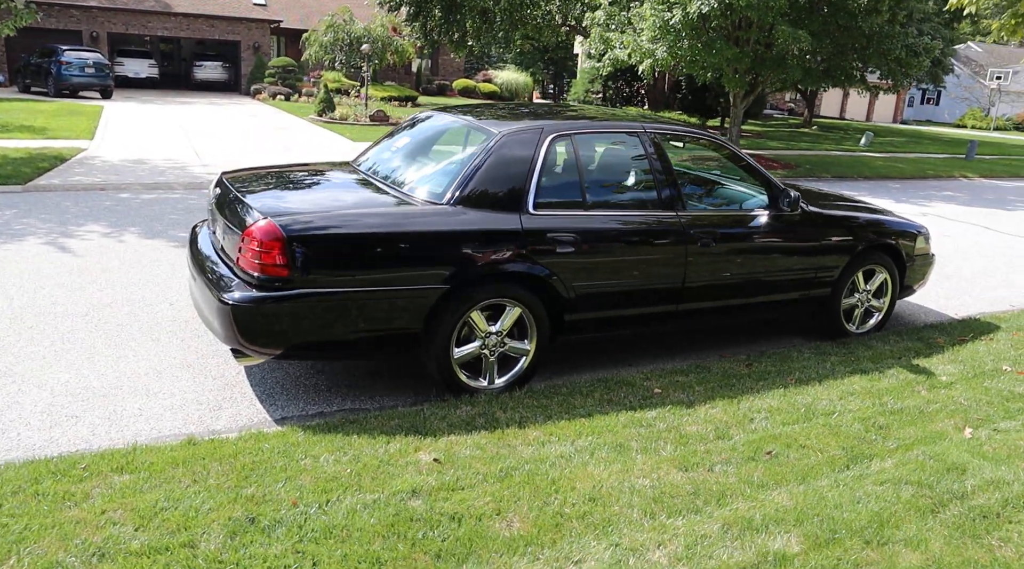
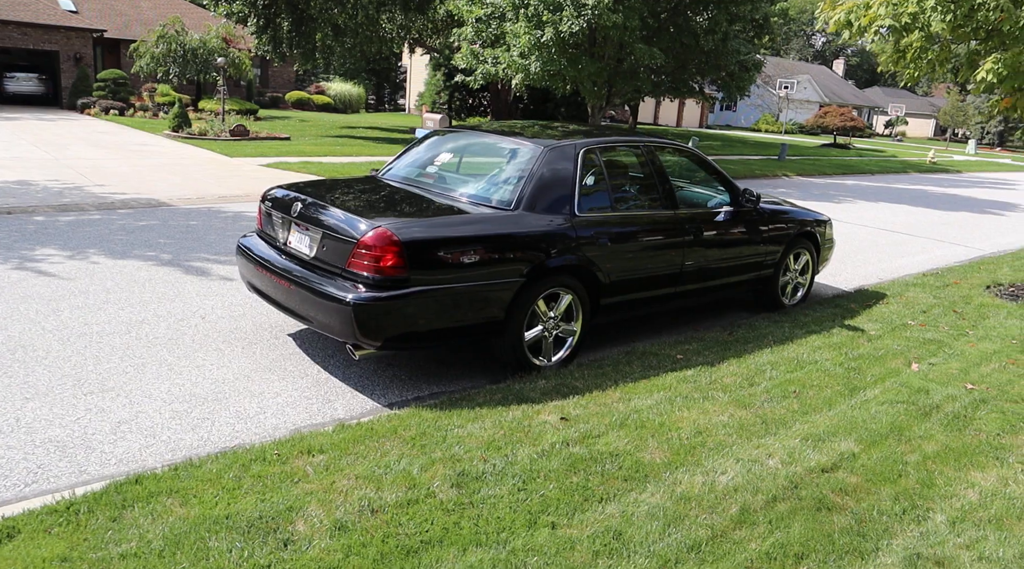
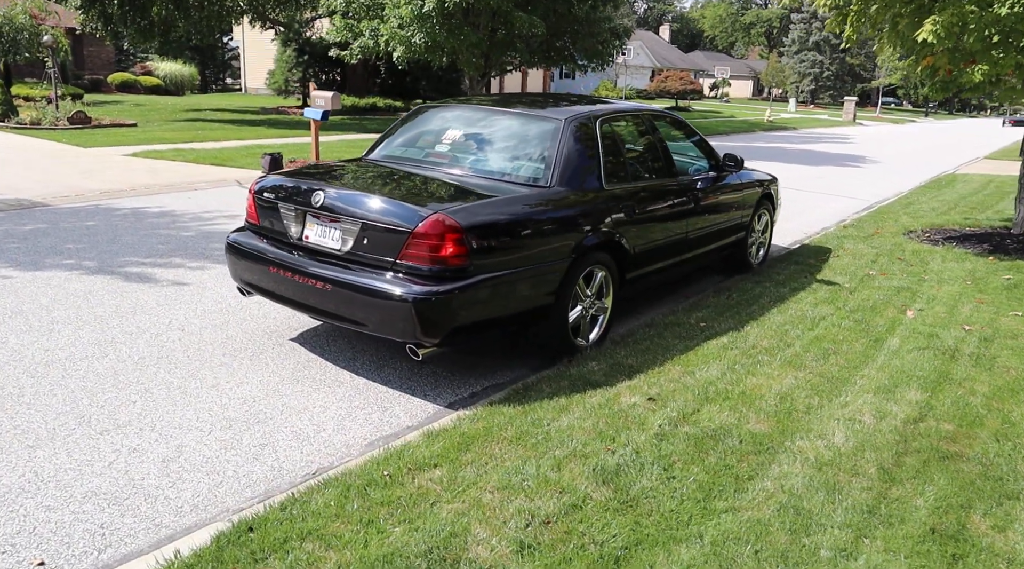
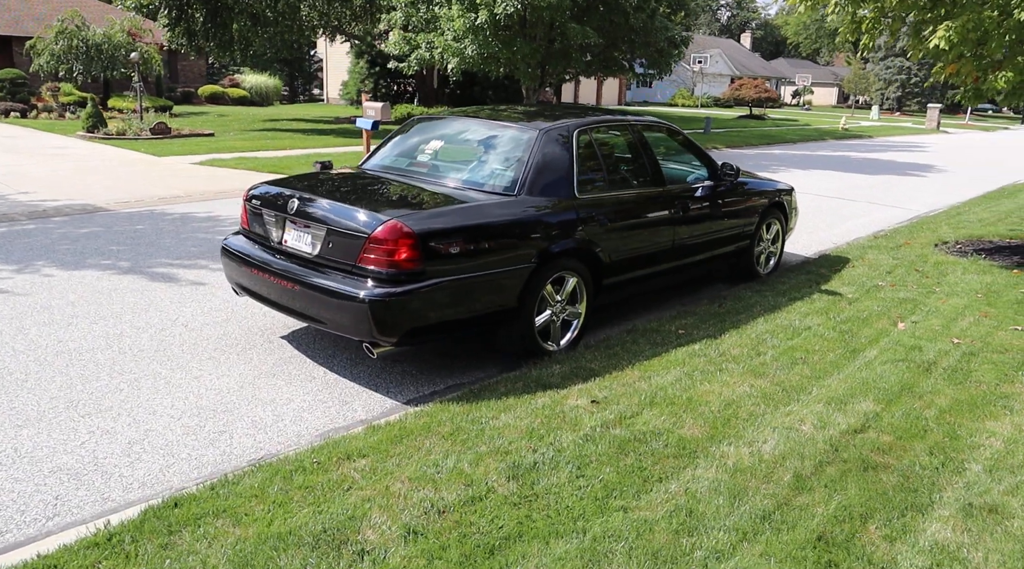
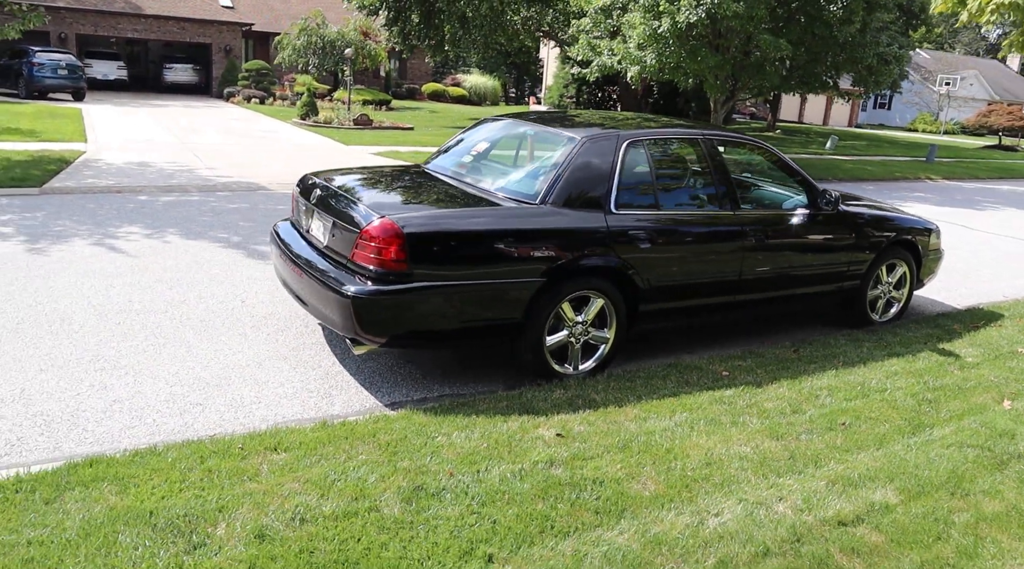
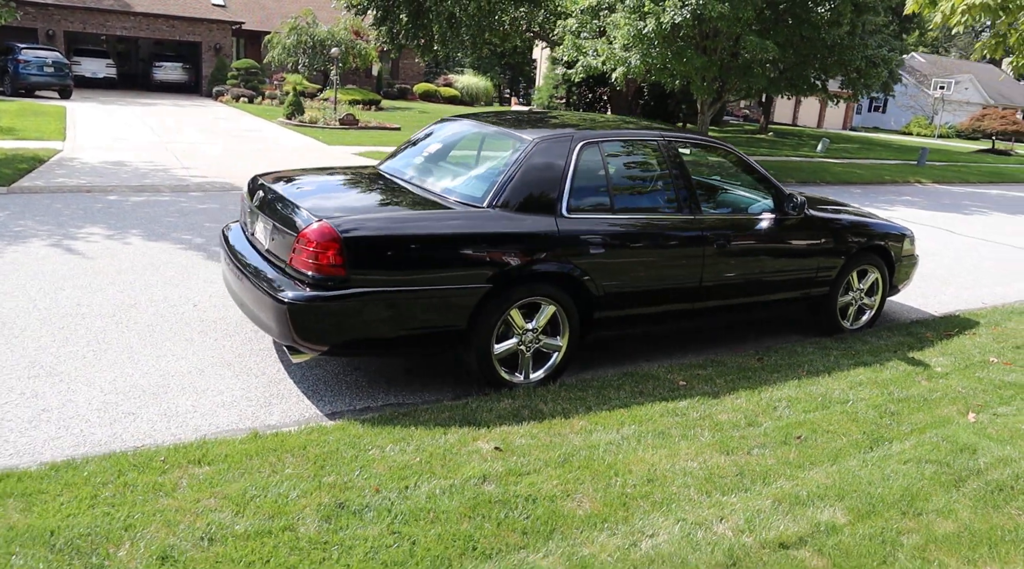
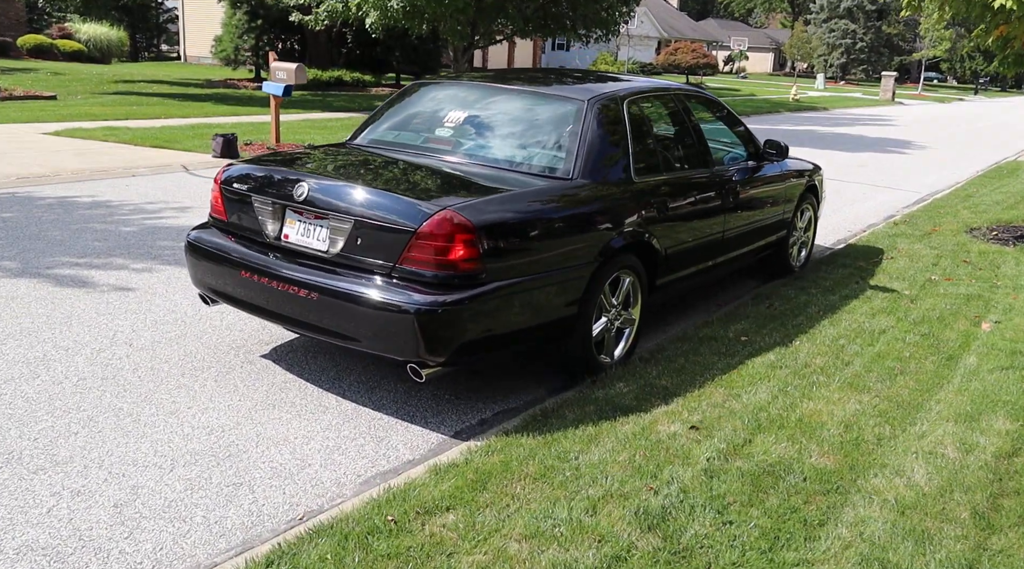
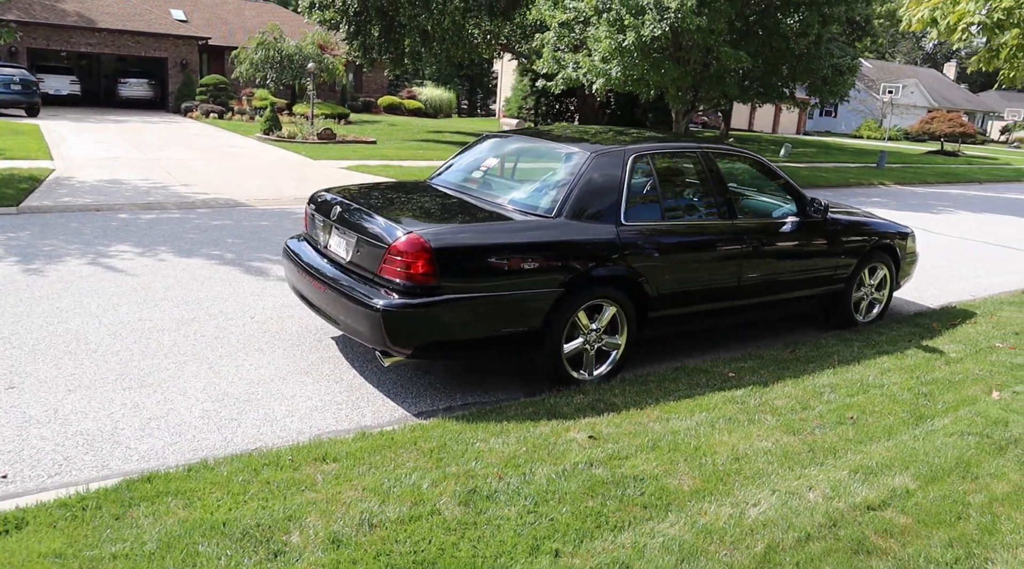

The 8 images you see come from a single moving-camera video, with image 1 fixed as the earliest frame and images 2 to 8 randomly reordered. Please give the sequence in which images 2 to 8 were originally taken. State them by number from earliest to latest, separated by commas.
6, 5, 8, 2, 4, 3, 7
